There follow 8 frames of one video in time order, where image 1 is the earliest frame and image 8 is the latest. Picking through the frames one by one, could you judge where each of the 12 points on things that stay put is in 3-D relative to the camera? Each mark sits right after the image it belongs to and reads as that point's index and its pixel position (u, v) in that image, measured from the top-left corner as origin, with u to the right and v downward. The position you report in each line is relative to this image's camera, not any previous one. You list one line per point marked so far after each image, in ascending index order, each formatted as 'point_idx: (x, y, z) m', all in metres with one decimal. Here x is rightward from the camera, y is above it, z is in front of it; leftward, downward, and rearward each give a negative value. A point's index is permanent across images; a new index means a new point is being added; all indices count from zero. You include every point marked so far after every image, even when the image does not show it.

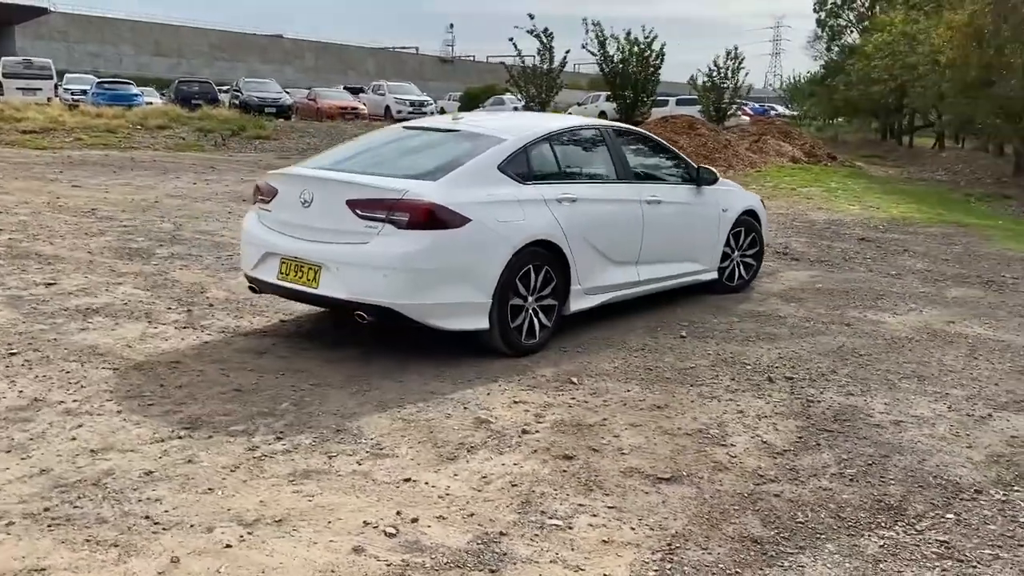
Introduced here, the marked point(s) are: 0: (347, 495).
0: (-0.7, -0.8, +3.7) m
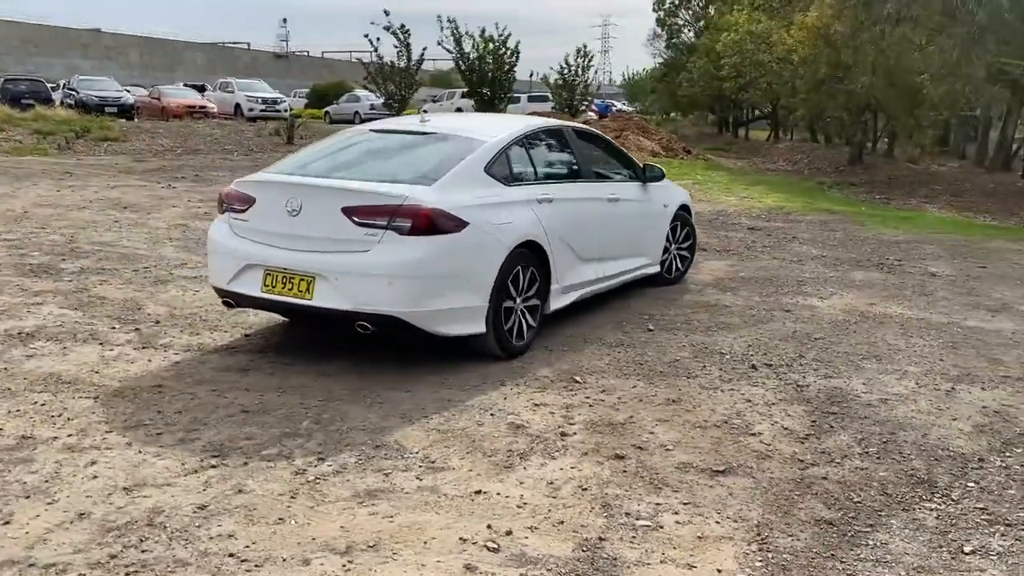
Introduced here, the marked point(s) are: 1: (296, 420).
0: (-0.3, -0.9, +3.6) m
1: (-1.1, -0.7, +4.5) m
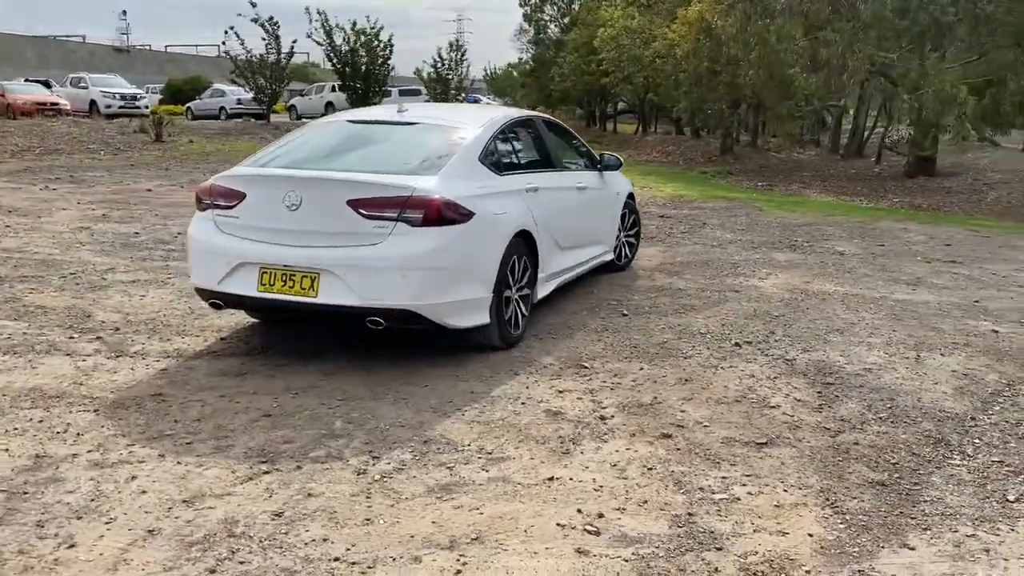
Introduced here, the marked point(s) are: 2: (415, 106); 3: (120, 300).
0: (0.0, -0.8, +3.5) m
1: (-0.9, -0.6, +4.4) m
2: (-0.7, +1.3, +6.2) m
3: (-3.1, -0.1, +7.0) m
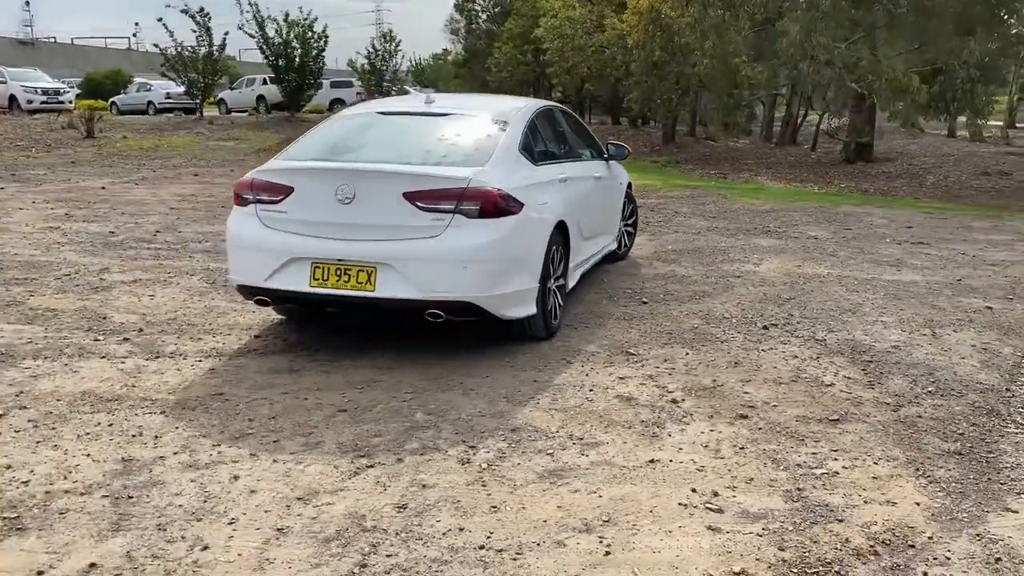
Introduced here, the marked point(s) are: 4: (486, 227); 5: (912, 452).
0: (+0.5, -0.8, +3.6) m
1: (-0.5, -0.6, +4.4) m
2: (-0.5, +1.3, +6.2) m
3: (-2.9, -0.1, +6.8) m
4: (-0.1, +0.3, +5.0) m
5: (+1.8, -0.7, +4.0) m
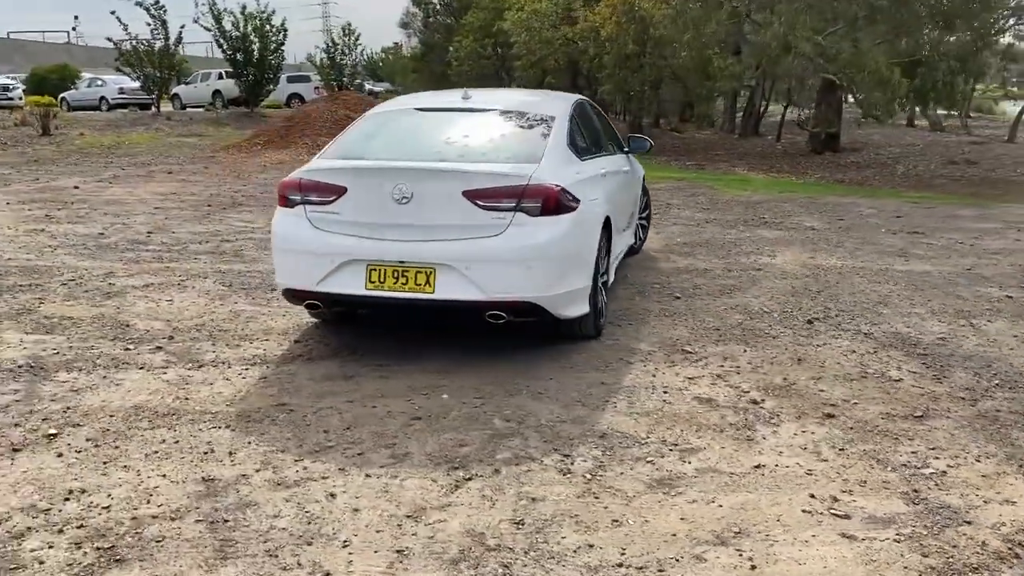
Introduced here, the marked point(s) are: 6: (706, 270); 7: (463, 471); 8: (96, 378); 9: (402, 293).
0: (+0.9, -0.8, +3.5) m
1: (-0.1, -0.6, +4.2) m
2: (-0.2, +1.3, +6.1) m
3: (-2.6, -0.1, +6.5) m
4: (+0.2, +0.3, +4.8) m
5: (+2.2, -0.7, +4.0) m
6: (+1.8, +0.2, +8.1) m
7: (-0.2, -0.7, +3.7) m
8: (-2.3, -0.5, +4.9) m
9: (-0.6, 0.0, +4.8) m
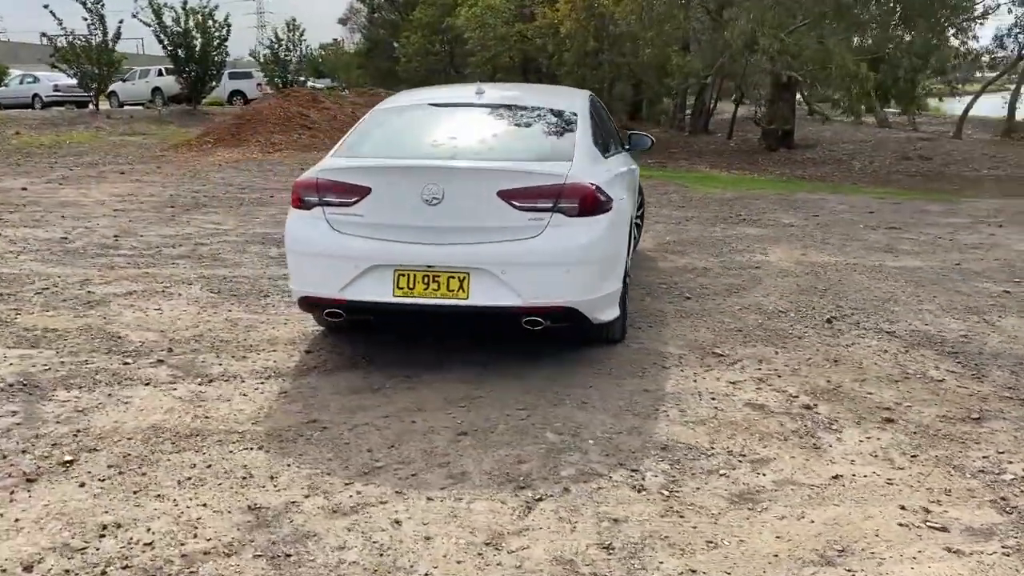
0: (+1.2, -0.8, +3.3) m
1: (+0.1, -0.6, +4.0) m
2: (-0.1, +1.3, +5.8) m
3: (-2.6, -0.2, +6.1) m
4: (+0.4, +0.3, +4.6) m
5: (+2.4, -0.7, +3.9) m
6: (+1.7, +0.2, +8.0) m
7: (+0.1, -0.8, +3.4) m
8: (-2.1, -0.5, +4.5) m
9: (-0.4, -0.1, +4.5) m
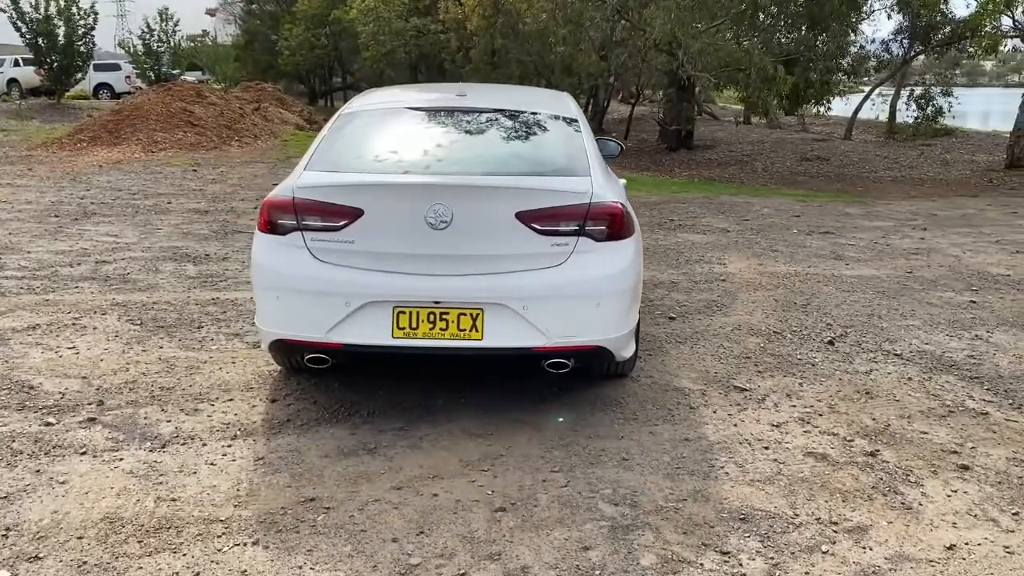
0: (+1.4, -1.0, +2.8) m
1: (+0.3, -0.8, +3.4) m
2: (-0.2, +1.1, +5.1) m
3: (-2.6, -0.4, +5.1) m
4: (+0.5, +0.2, +4.0) m
5: (+2.6, -0.8, +3.6) m
6: (+1.3, 0.0, +7.5) m
7: (+0.3, -0.9, +2.8) m
8: (-2.0, -0.7, +3.6) m
9: (-0.3, -0.2, +3.8) m
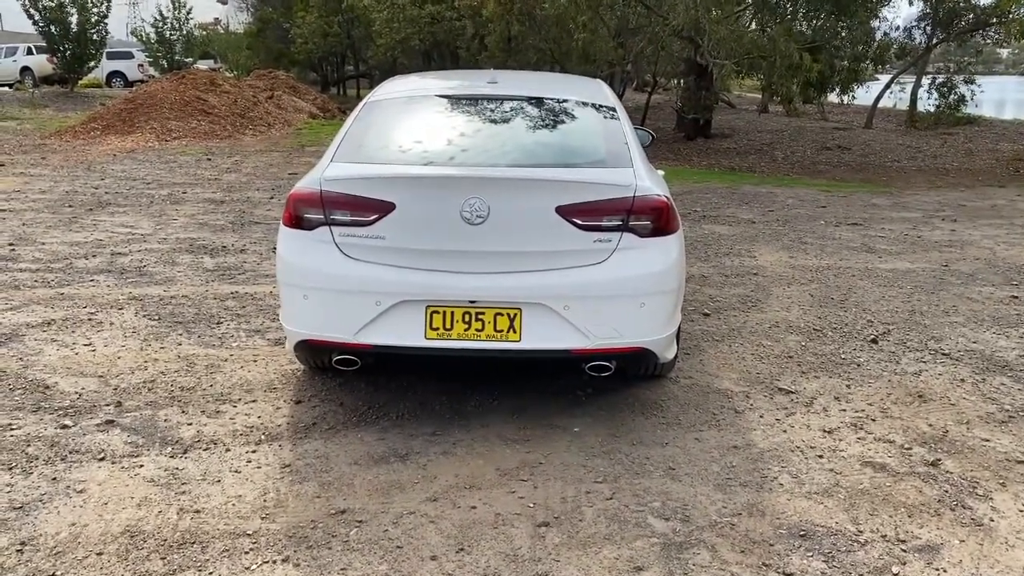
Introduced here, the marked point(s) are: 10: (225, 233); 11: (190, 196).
0: (+1.6, -1.0, +2.6) m
1: (+0.4, -0.8, +3.2) m
2: (0.0, +1.1, +4.9) m
3: (-2.5, -0.4, +4.9) m
4: (+0.6, +0.2, +3.8) m
5: (+2.8, -0.8, +3.4) m
6: (+1.5, +0.1, +7.3) m
7: (+0.5, -1.0, +2.6) m
8: (-1.8, -0.7, +3.4) m
9: (-0.1, -0.2, +3.6) m
10: (-2.8, +0.5, +8.8) m
11: (-4.1, +1.2, +11.3) m
